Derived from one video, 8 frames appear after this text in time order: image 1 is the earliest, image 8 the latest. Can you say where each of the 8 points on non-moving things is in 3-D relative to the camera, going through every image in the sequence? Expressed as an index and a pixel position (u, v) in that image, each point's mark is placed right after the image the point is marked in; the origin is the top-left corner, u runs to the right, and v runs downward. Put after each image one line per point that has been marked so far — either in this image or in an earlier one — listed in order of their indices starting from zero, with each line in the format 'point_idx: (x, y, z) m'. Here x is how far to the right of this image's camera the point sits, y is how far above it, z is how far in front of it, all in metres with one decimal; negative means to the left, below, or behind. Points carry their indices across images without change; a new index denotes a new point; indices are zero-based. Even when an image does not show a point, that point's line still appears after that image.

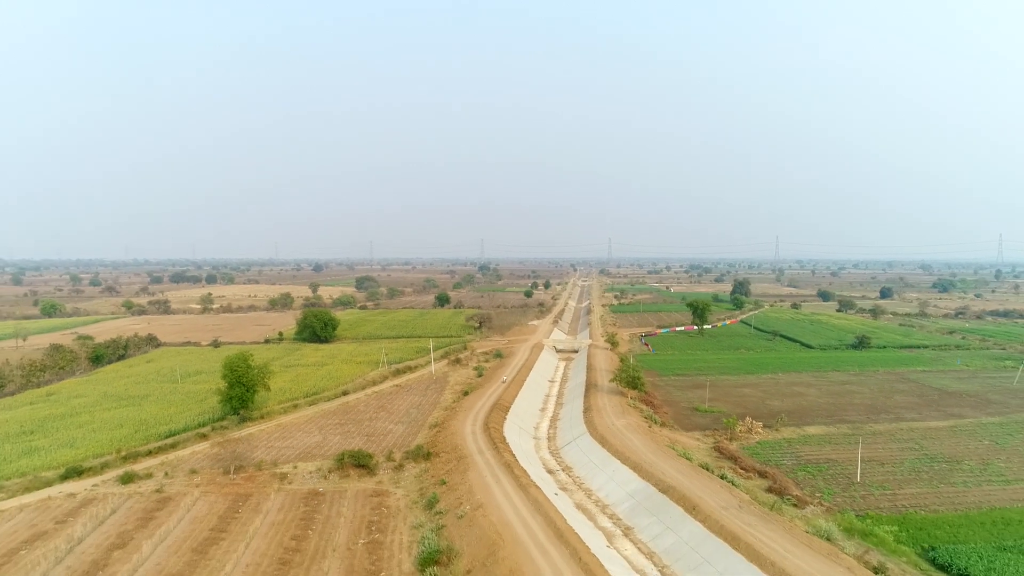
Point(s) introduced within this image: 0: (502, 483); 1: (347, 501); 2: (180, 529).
0: (-0.2, -6.3, +16.6) m
1: (-5.1, -7.0, +16.7) m
2: (-9.4, -7.1, +14.7) m
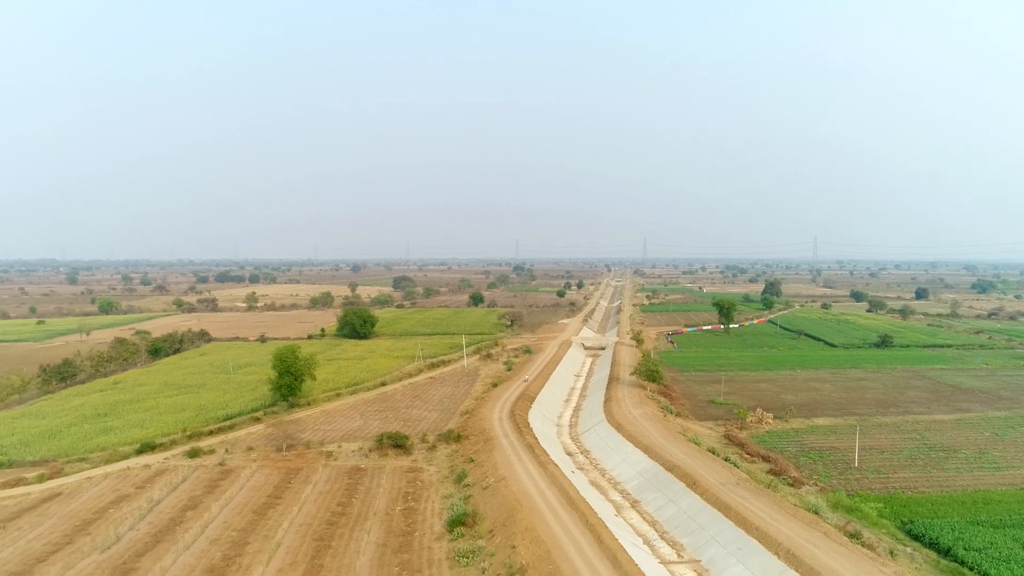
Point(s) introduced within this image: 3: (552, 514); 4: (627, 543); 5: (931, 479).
0: (+0.5, -6.2, +18.6) m
1: (-4.4, -6.9, +18.9) m
2: (-8.8, -7.0, +17.2) m
3: (+1.4, -6.4, +14.8) m
4: (+3.0, -6.7, +14.0) m
5: (+14.8, -6.8, +18.4) m
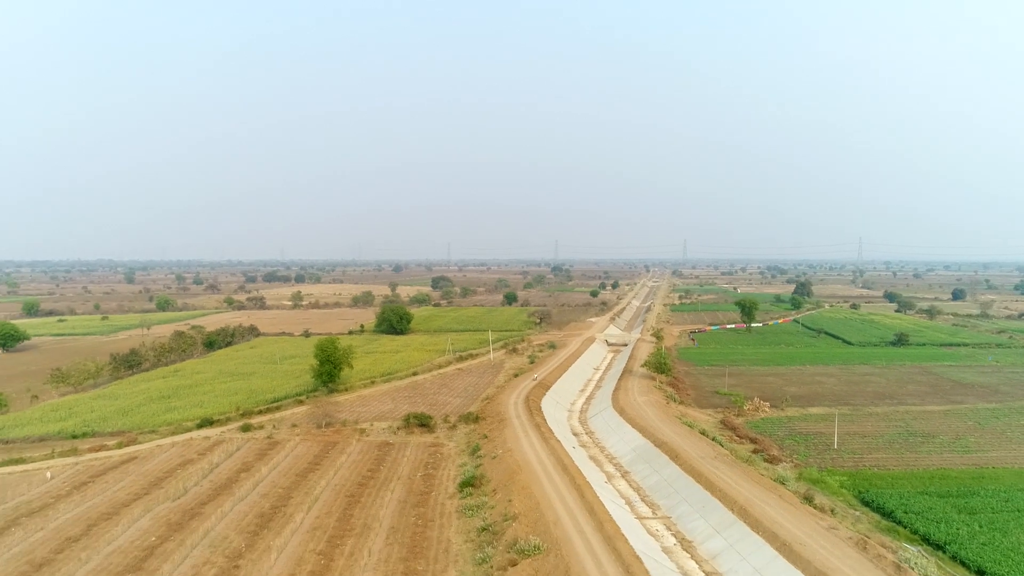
0: (+0.7, -6.0, +21.2) m
1: (-4.2, -6.7, +21.8) m
2: (-8.7, -6.8, +20.4) m
3: (+1.3, -6.2, +17.3) m
4: (+2.9, -6.5, +16.4) m
5: (+15.0, -6.6, +20.0) m
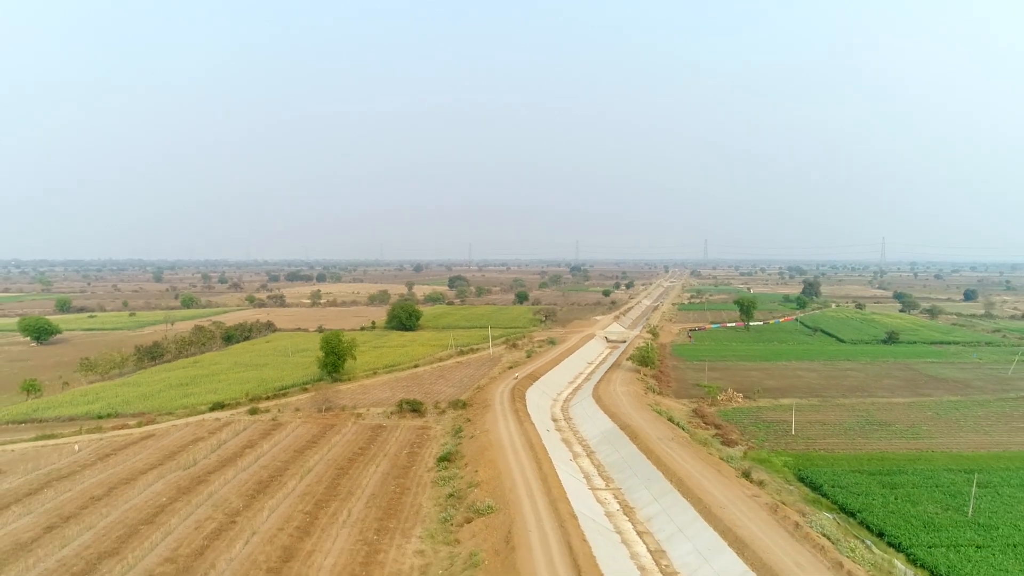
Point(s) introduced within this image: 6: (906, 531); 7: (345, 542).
0: (-0.3, -5.8, +23.2) m
1: (-5.1, -6.5, +24.0) m
2: (-9.7, -6.5, +22.7) m
3: (+0.2, -6.0, +19.3) m
4: (+1.8, -6.4, +18.3) m
5: (+14.0, -6.5, +21.5) m
6: (+10.7, -6.5, +14.0) m
7: (-4.7, -7.1, +14.7) m
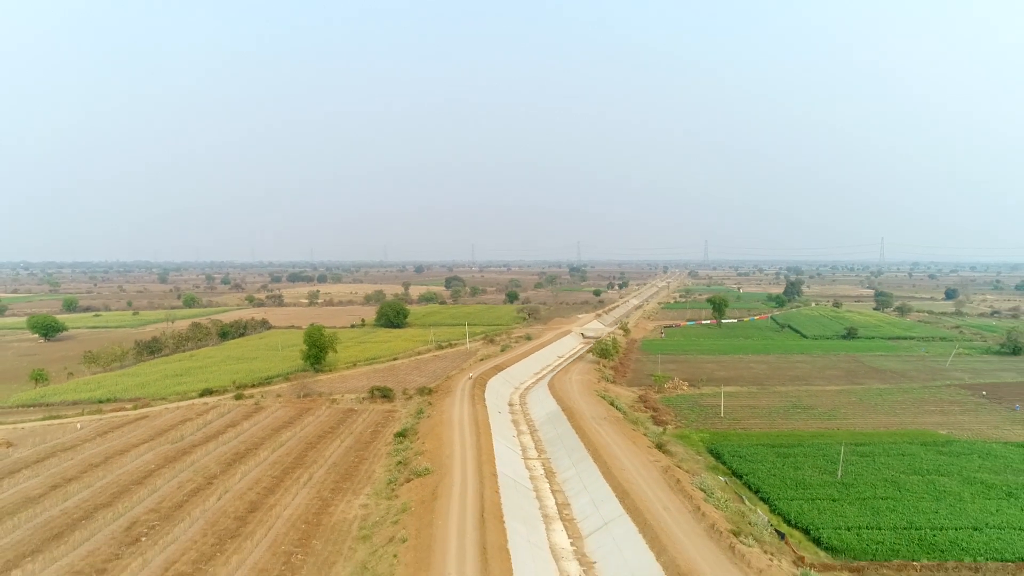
0: (-2.4, -5.6, +25.7) m
1: (-7.2, -6.3, +26.6) m
2: (-11.8, -6.4, +25.3) m
3: (-1.9, -5.8, +21.8) m
4: (-0.4, -6.2, +20.8) m
5: (+11.9, -6.3, +23.9) m
6: (+8.4, -6.3, +16.5) m
7: (-6.9, -6.9, +17.3) m
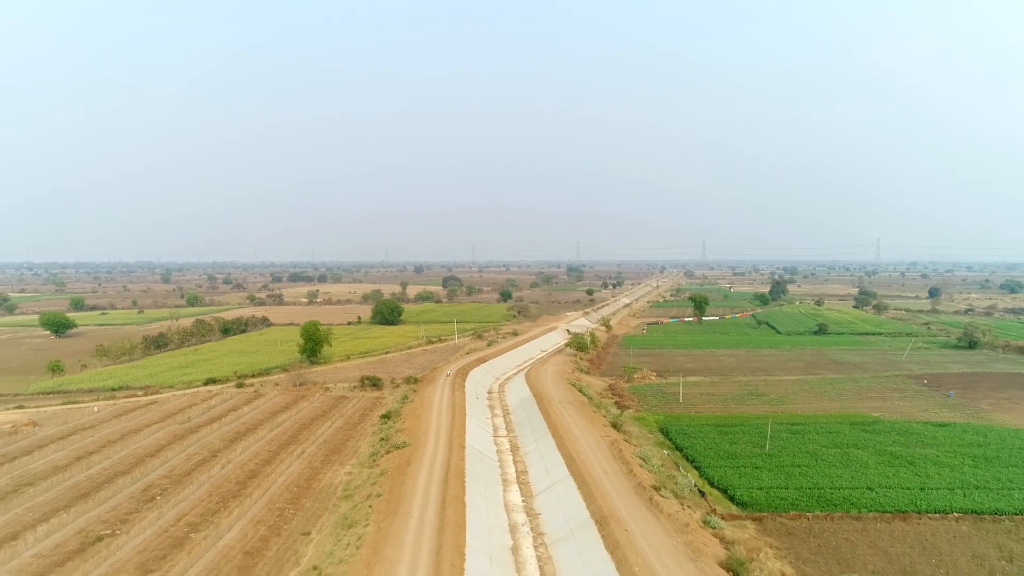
0: (-3.6, -5.5, +28.1) m
1: (-8.5, -6.2, +29.0) m
2: (-13.0, -6.2, +27.8) m
3: (-3.2, -5.7, +24.2) m
4: (-1.6, -6.0, +23.2) m
5: (+10.6, -6.1, +26.3) m
6: (+7.2, -6.2, +18.9) m
7: (-8.2, -6.8, +19.7) m
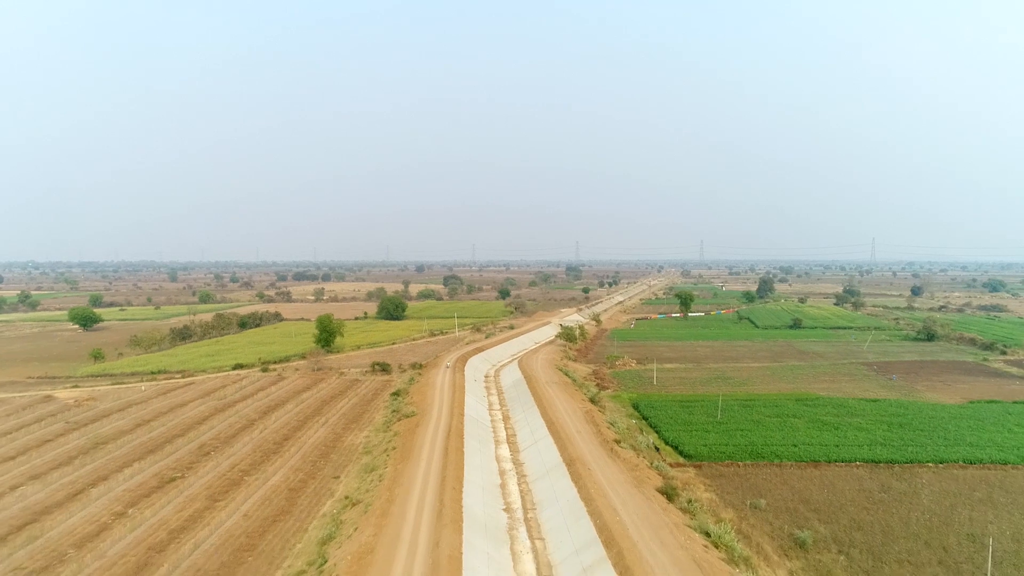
0: (-4.0, -5.2, +31.8) m
1: (-8.8, -5.9, +32.7) m
2: (-13.4, -5.9, +31.5) m
3: (-3.5, -5.4, +28.0) m
4: (-2.0, -5.7, +26.9) m
5: (+10.3, -5.8, +30.0) m
6: (+6.8, -5.9, +22.6) m
7: (-8.5, -6.5, +23.4) m
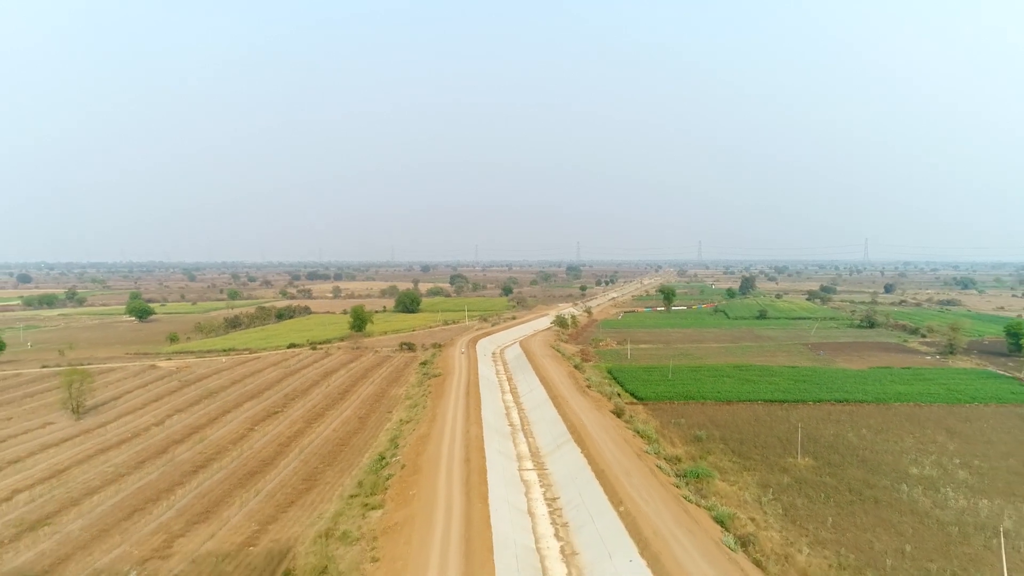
0: (-3.8, -4.7, +39.6) m
1: (-8.7, -5.4, +40.5) m
2: (-13.2, -5.5, +39.3) m
3: (-3.4, -4.9, +35.7) m
4: (-1.8, -5.2, +34.7) m
5: (+10.4, -5.3, +37.7) m
6: (+6.9, -5.4, +30.3) m
7: (-8.4, -6.0, +31.2) m
